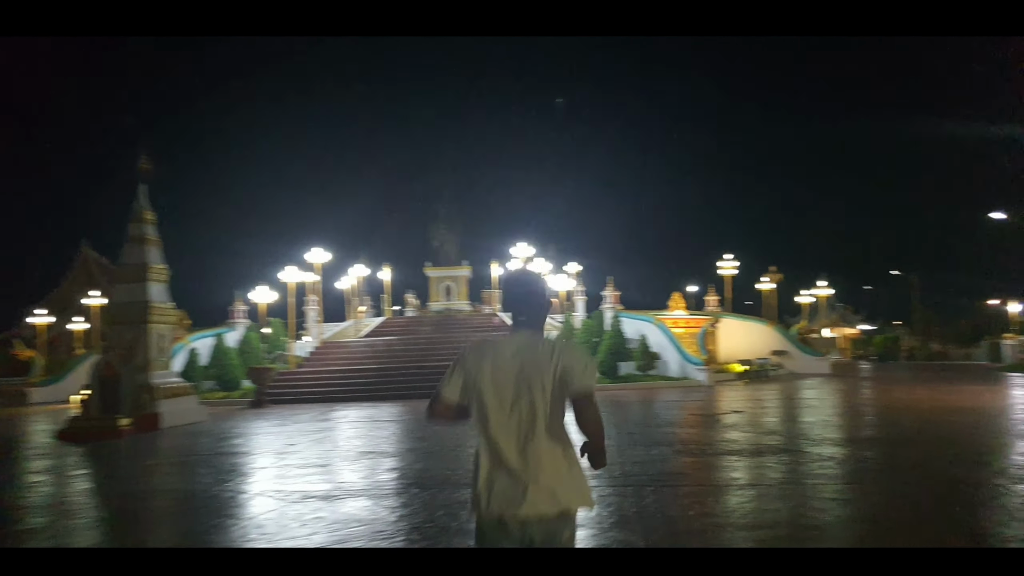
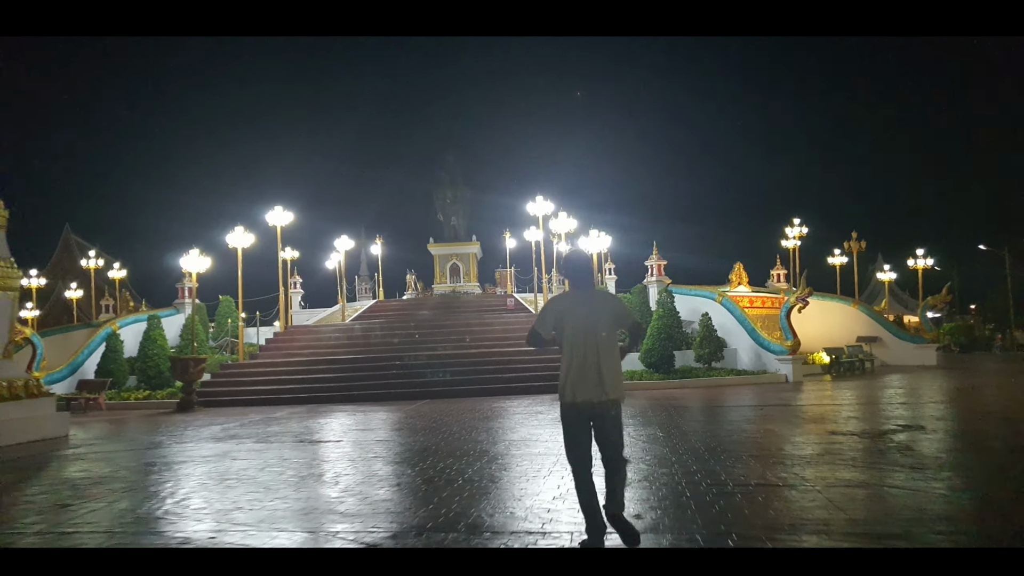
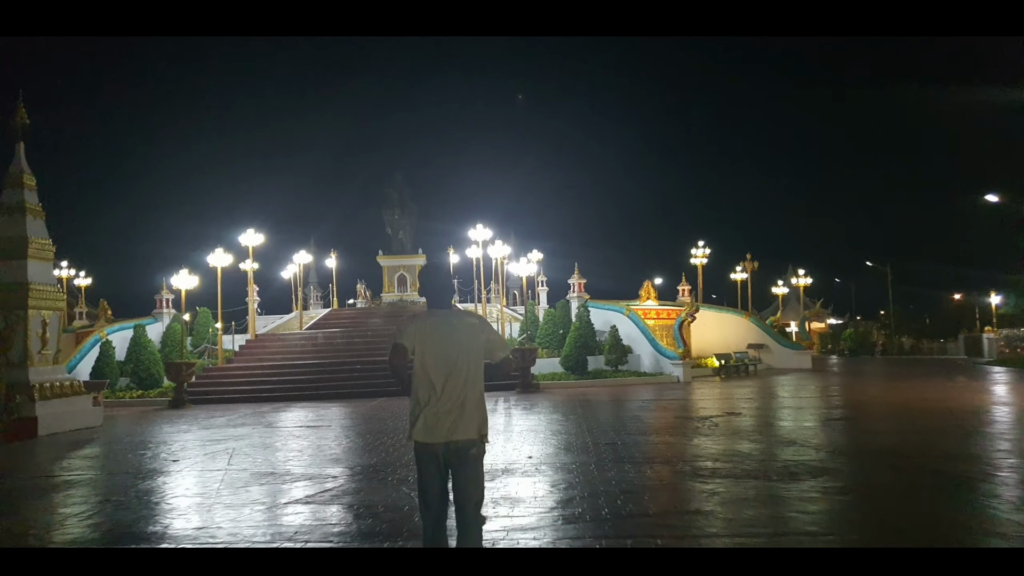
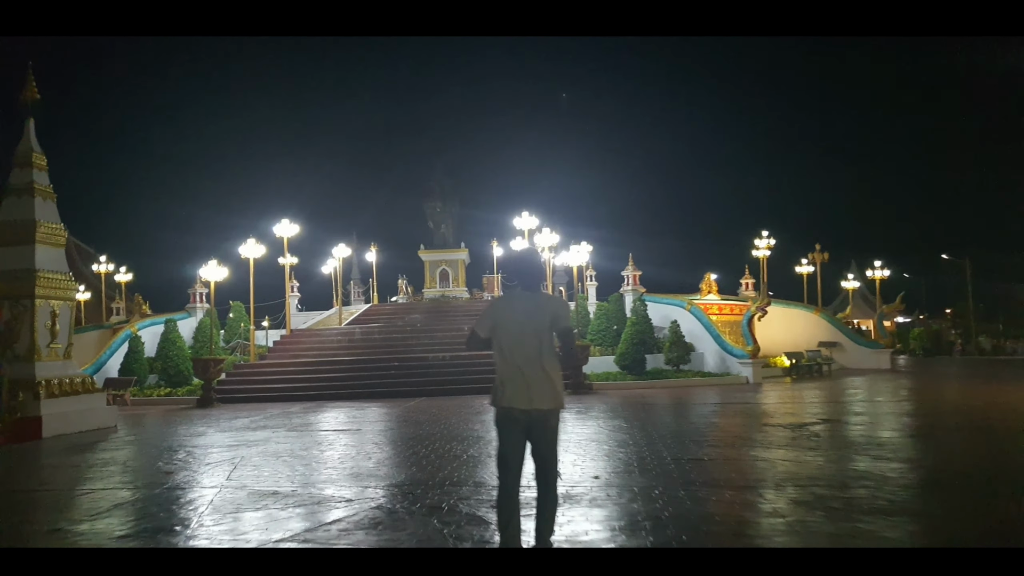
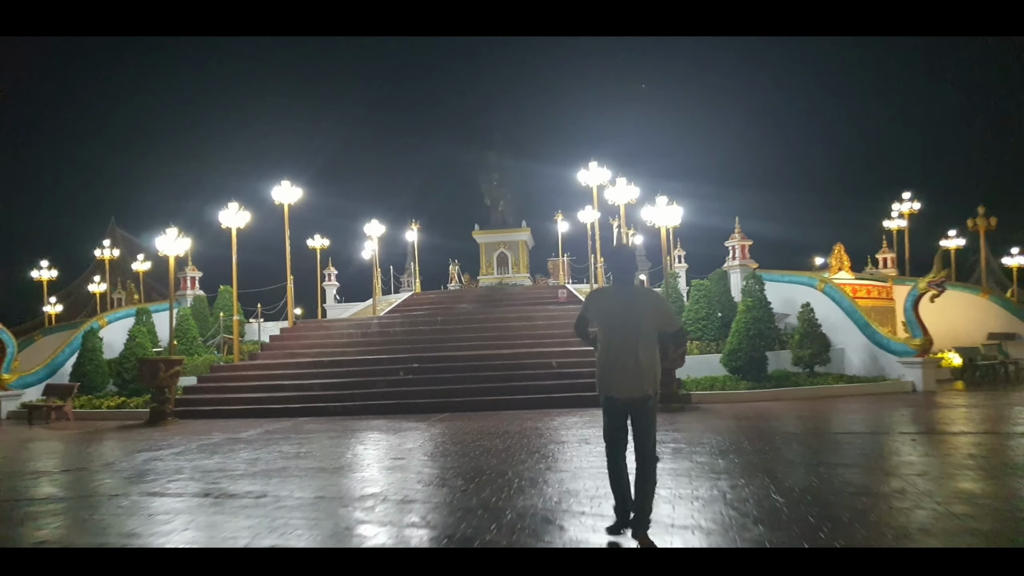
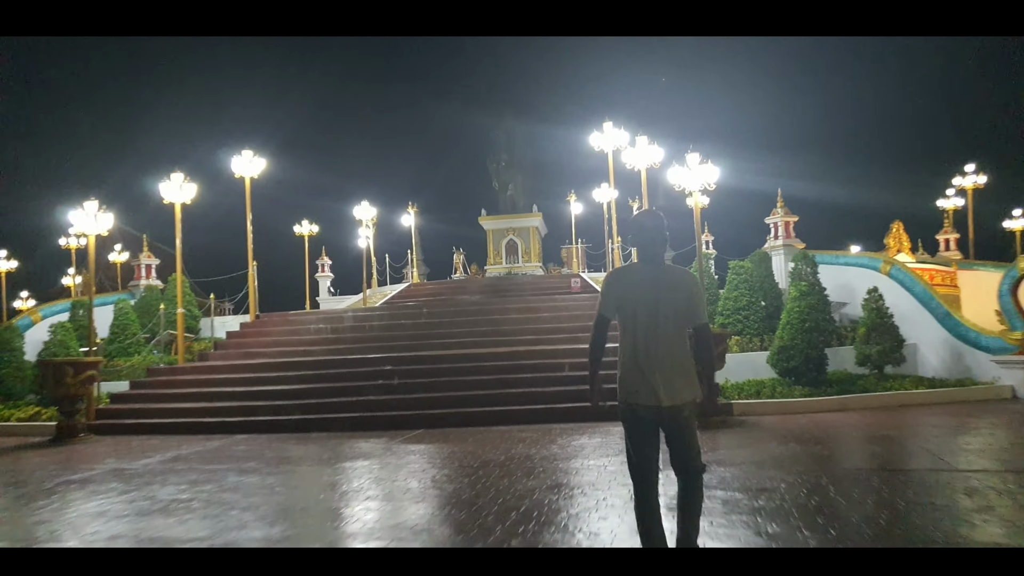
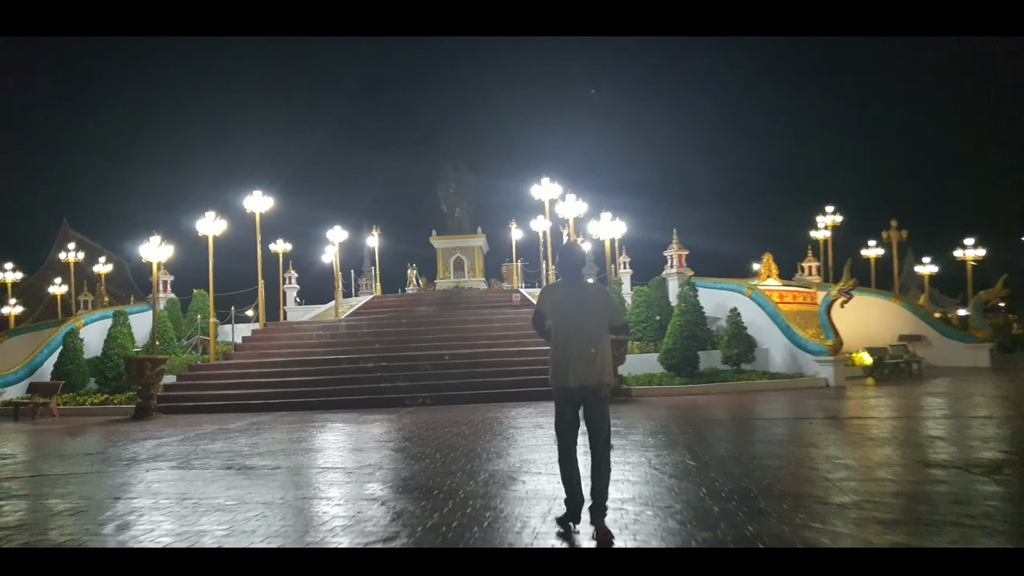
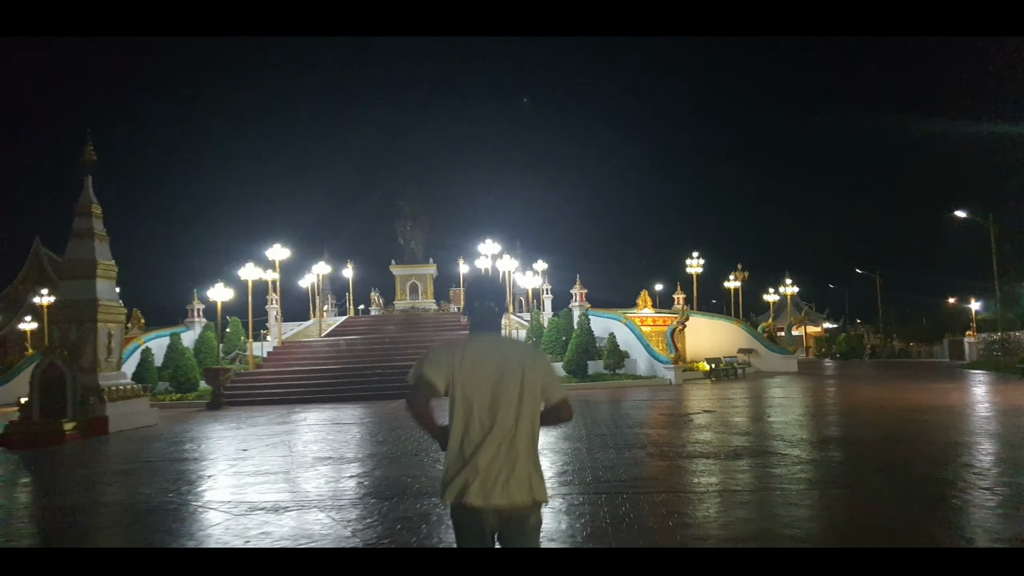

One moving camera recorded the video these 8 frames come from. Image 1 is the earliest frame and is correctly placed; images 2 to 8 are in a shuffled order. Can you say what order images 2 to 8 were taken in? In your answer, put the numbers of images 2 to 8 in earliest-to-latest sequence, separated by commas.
8, 3, 4, 2, 7, 5, 6
